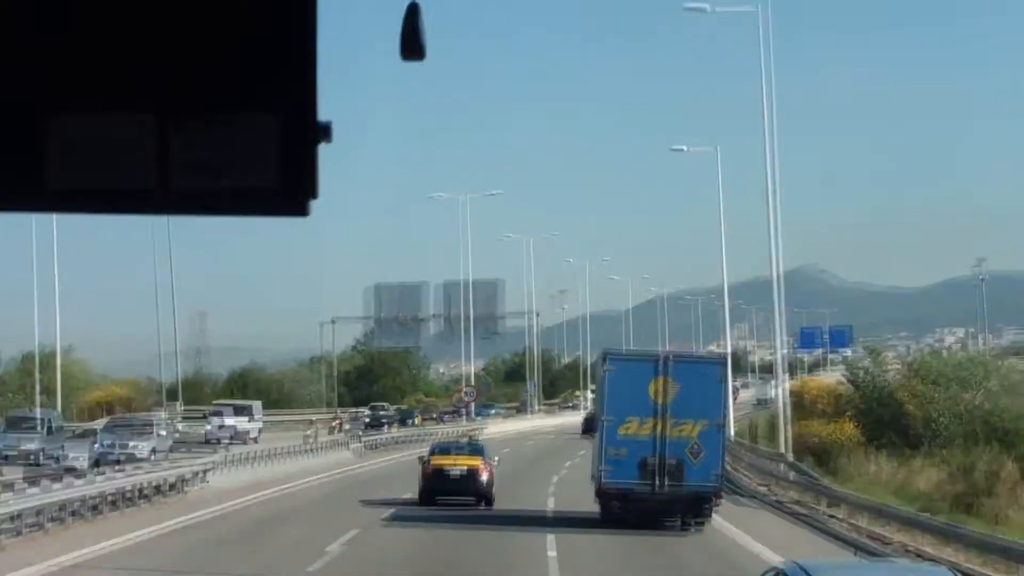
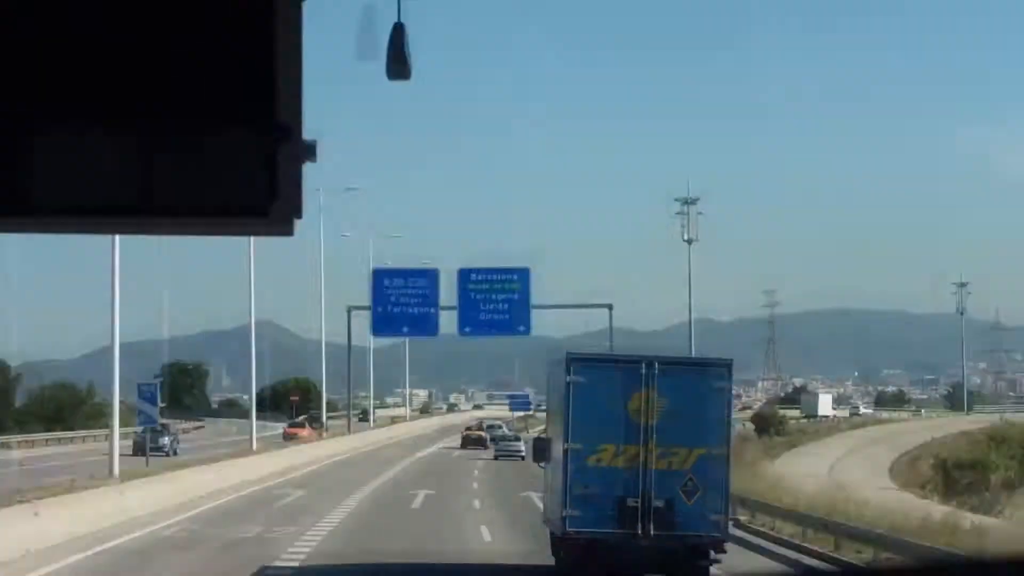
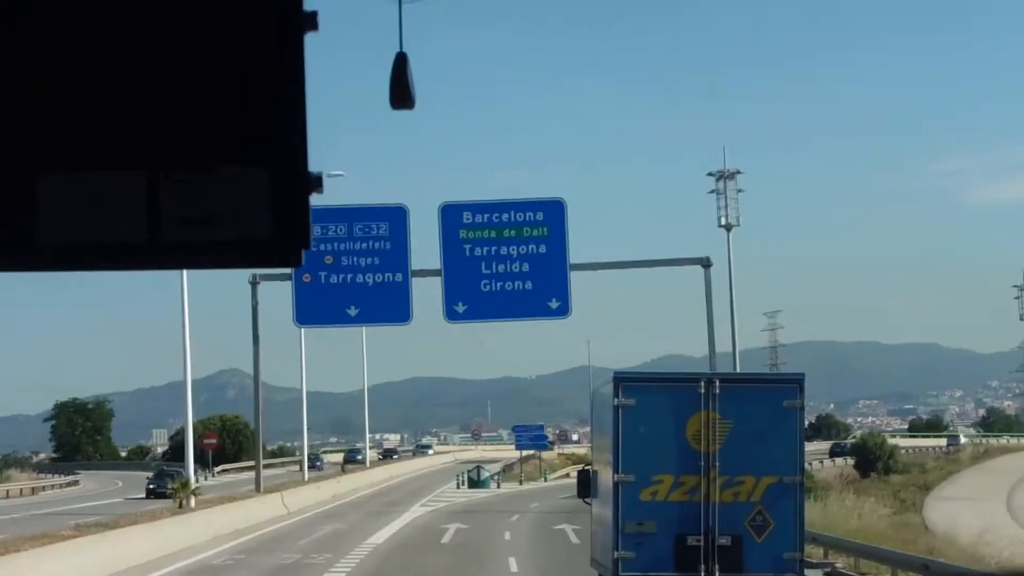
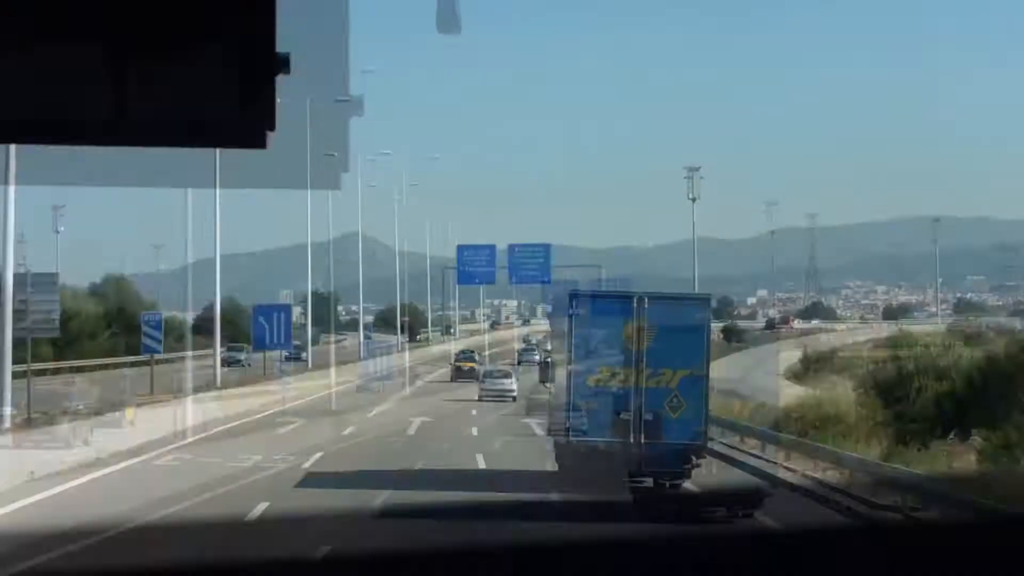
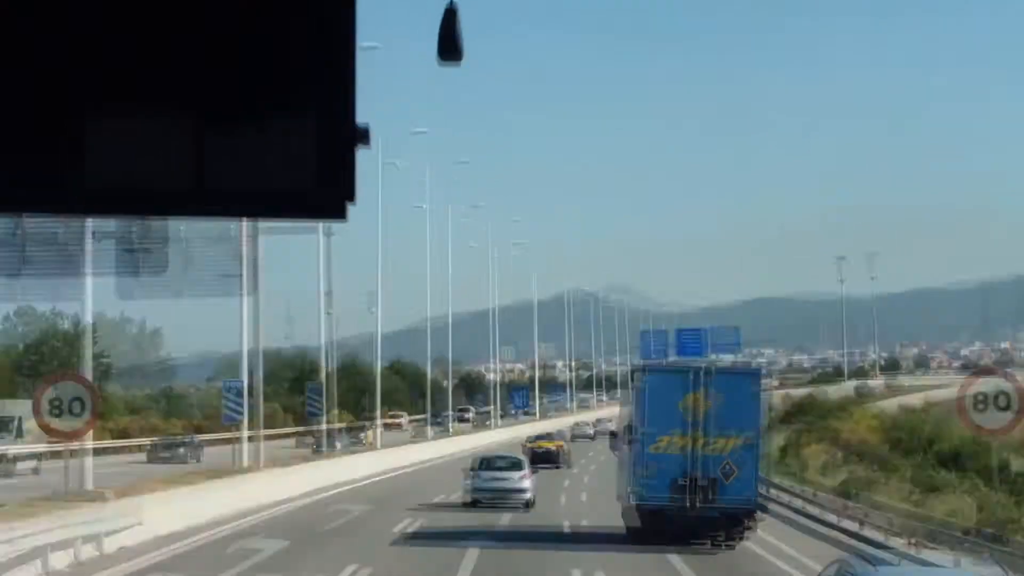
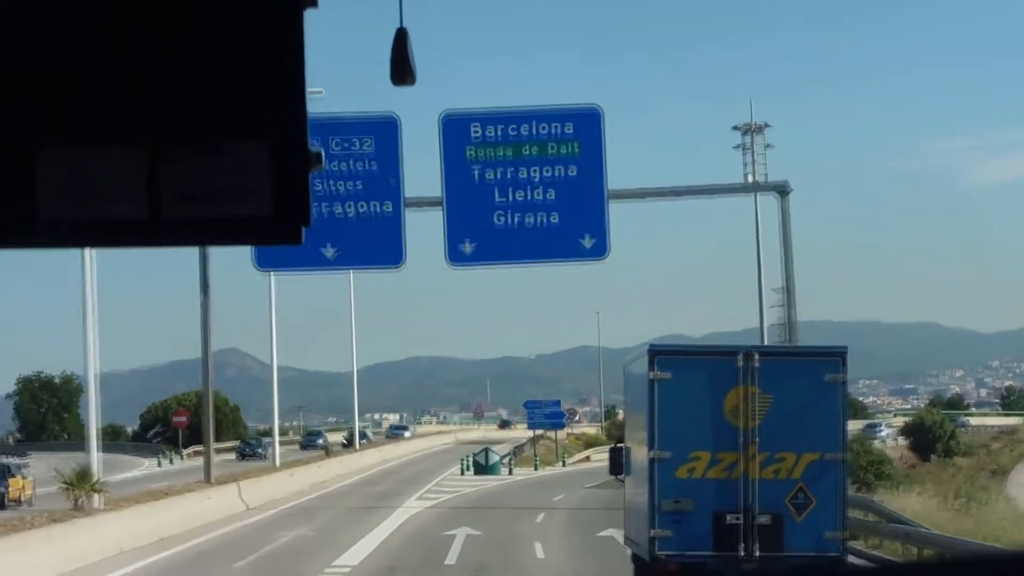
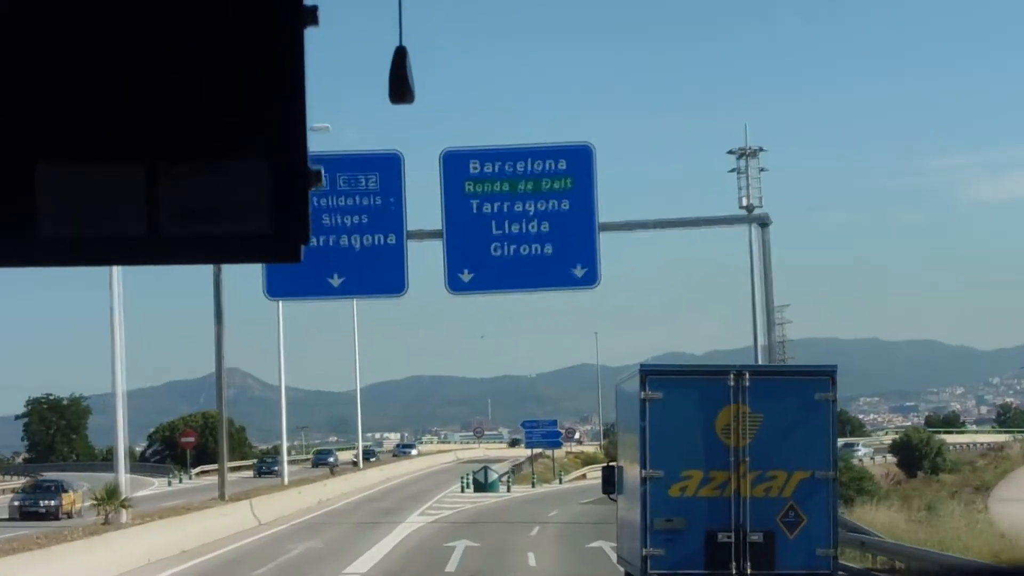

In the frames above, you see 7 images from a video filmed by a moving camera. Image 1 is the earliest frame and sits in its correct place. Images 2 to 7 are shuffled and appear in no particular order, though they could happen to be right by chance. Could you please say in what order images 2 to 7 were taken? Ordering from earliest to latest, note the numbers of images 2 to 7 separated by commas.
5, 4, 2, 3, 7, 6
